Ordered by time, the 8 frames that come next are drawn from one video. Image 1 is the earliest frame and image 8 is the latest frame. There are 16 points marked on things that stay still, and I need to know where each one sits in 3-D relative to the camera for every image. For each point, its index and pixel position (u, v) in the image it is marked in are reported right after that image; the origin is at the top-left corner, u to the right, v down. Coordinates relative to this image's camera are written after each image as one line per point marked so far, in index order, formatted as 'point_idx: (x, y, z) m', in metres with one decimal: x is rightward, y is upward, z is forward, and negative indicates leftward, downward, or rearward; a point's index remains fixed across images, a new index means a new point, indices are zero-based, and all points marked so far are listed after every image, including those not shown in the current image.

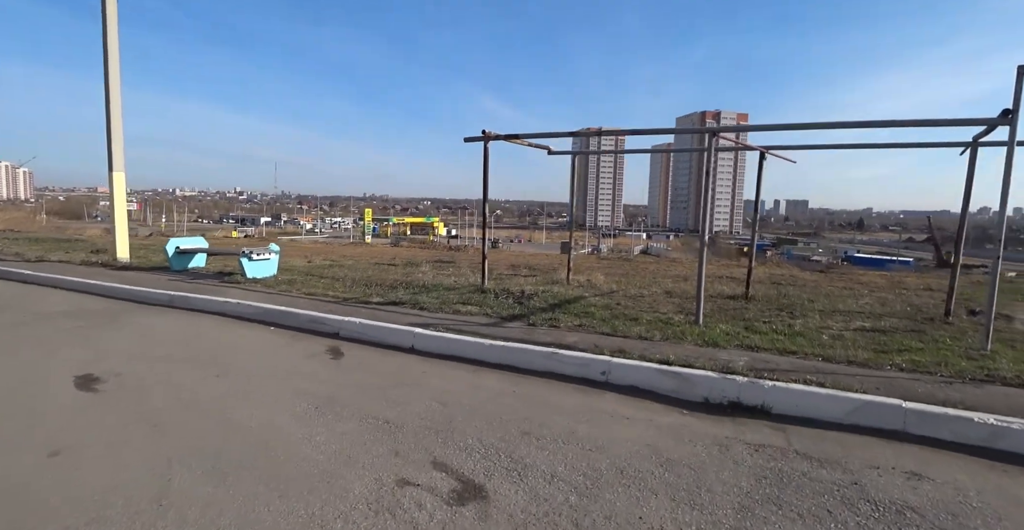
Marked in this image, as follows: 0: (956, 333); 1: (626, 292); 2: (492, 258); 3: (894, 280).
0: (+4.9, -0.8, +6.3) m
1: (+1.8, -0.4, +8.9) m
2: (-0.6, +0.2, +18.5) m
3: (+11.2, -0.4, +16.9) m
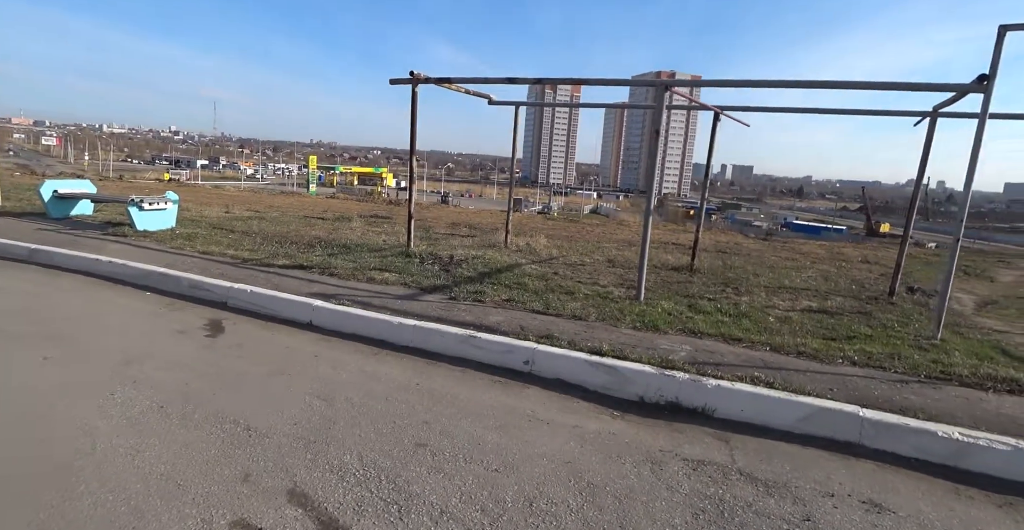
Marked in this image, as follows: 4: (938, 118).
0: (+4.1, -0.6, +6.0) m
1: (+0.8, +0.1, +8.3) m
2: (-2.4, +1.5, +17.6) m
3: (+9.5, +0.4, +17.0) m
4: (+5.1, +1.7, +6.8) m
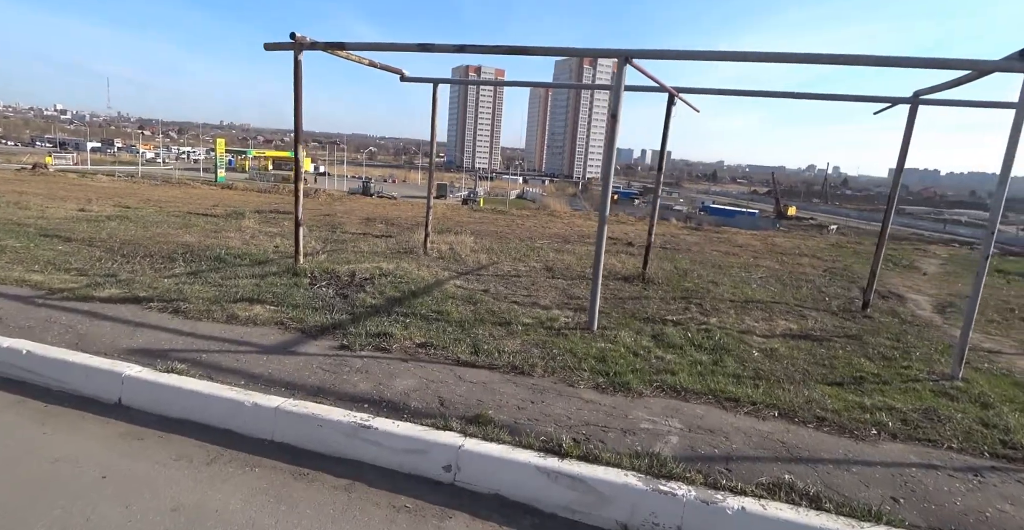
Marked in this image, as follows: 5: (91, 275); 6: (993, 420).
0: (+3.4, -0.7, +5.1) m
1: (-0.2, -0.1, +6.9) m
2: (-4.6, +1.6, +15.7) m
3: (+7.4, +0.7, +16.7) m
4: (+4.2, +1.7, +6.0) m
5: (-3.8, -0.1, +5.2) m
6: (+2.8, -0.9, +3.4) m
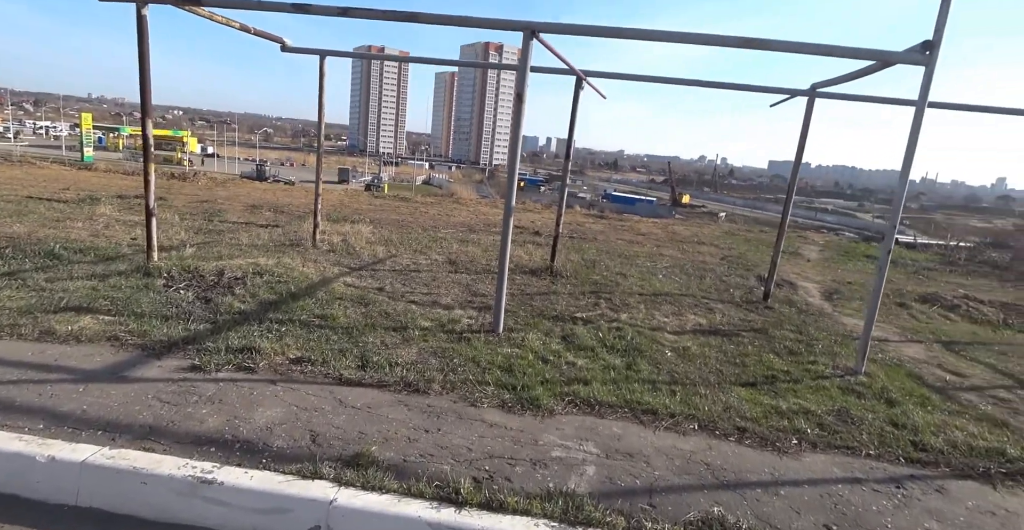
0: (+2.5, -0.6, +5.1) m
1: (-1.3, 0.0, +6.3) m
2: (-7.0, +1.8, +14.3) m
3: (+4.6, +1.1, +17.2) m
4: (+3.2, +1.8, +6.0) m
5: (-4.6, -0.1, +4.0) m
6: (+2.3, -0.9, +3.3) m
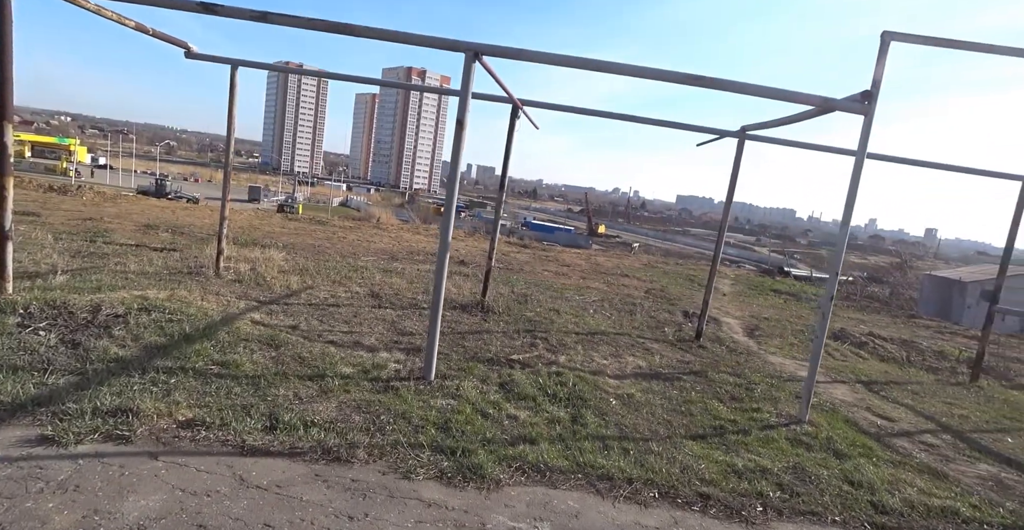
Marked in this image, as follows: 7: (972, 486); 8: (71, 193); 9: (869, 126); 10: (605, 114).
0: (+1.9, -1.0, +5.0) m
1: (-2.0, -0.3, +5.7) m
2: (-8.8, +1.2, +12.9) m
3: (+2.3, +0.1, +17.3) m
4: (+2.5, +1.3, +6.1) m
5: (-5.0, -0.3, +3.0) m
6: (+1.9, -1.2, +3.2) m
7: (+2.8, -1.4, +3.5) m
8: (-12.7, +2.1, +16.5) m
9: (+2.3, +0.9, +3.7) m
10: (+0.9, +1.4, +5.4) m
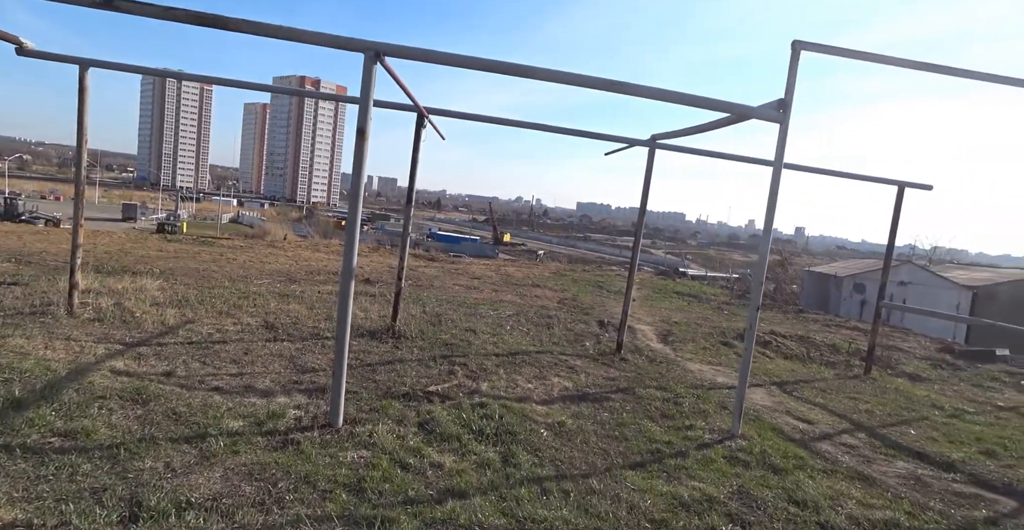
0: (+1.3, -1.1, +4.9) m
1: (-2.8, -0.6, +4.9) m
2: (-10.7, +0.5, +10.9) m
3: (-0.4, -0.2, +17.1) m
4: (+1.5, +1.2, +6.1) m
5: (-5.3, -0.6, +1.8) m
6: (+1.5, -1.2, +3.1) m
7: (+2.4, -1.4, +3.6) m
8: (-15.2, +1.2, +13.9) m
9: (+1.8, +0.9, +3.7) m
10: (0.0, +1.3, +5.2) m
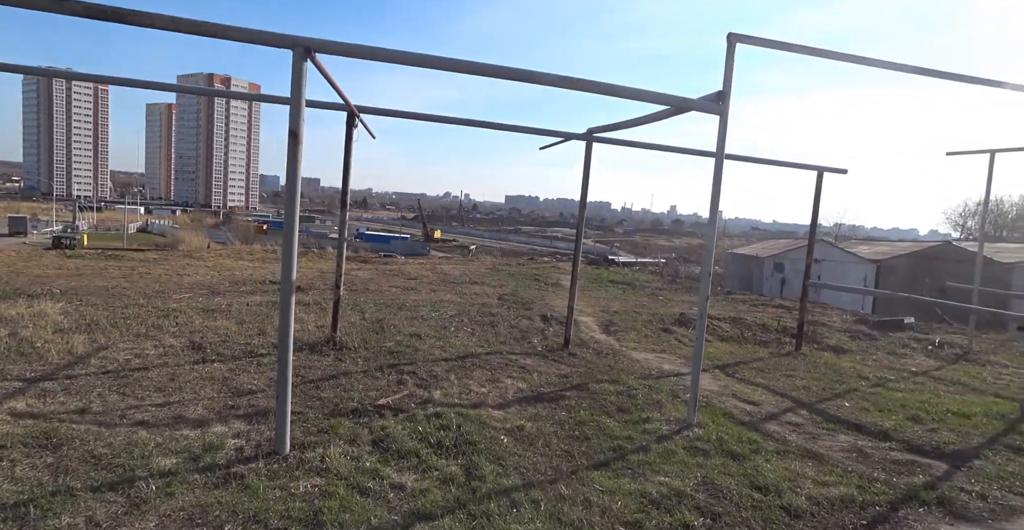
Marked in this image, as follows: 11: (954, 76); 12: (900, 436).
0: (+0.8, -1.0, +4.9) m
1: (-3.2, -0.8, +4.5) m
2: (-11.8, 0.0, +9.5) m
3: (-2.3, -0.2, +16.8) m
4: (+0.9, +1.3, +6.1) m
5: (-5.3, -0.9, +1.0) m
6: (+1.4, -1.2, +3.1) m
7: (+2.2, -1.3, +3.7) m
8: (-16.7, +0.4, +11.9) m
9: (+1.4, +0.9, +3.8) m
10: (-0.5, +1.3, +5.0) m
11: (+3.4, +1.5, +4.4) m
12: (+3.0, -1.3, +4.4) m
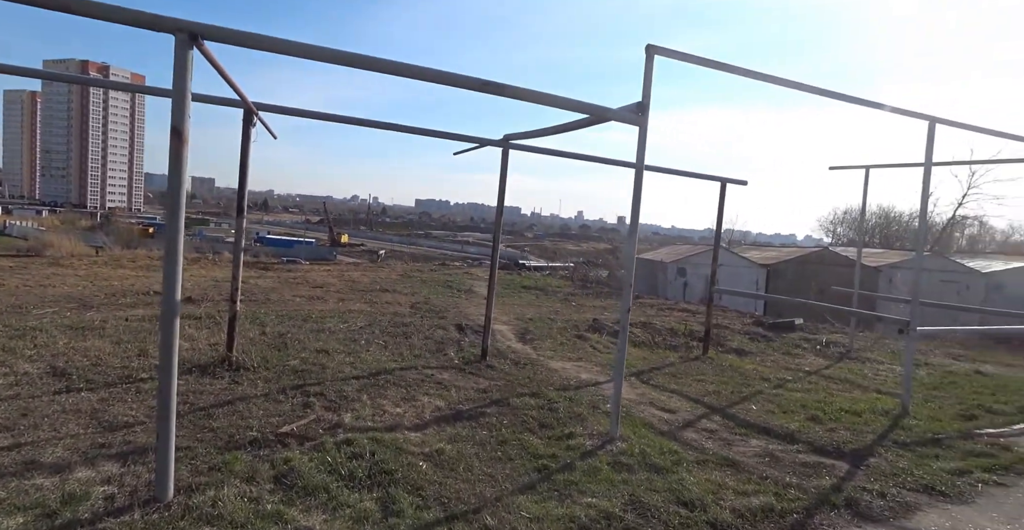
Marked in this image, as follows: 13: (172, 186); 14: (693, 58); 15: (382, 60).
0: (+0.2, -1.1, +4.8) m
1: (-3.8, -0.9, +3.7) m
2: (-13.0, -0.2, +7.3) m
3: (-4.8, -0.4, +16.1) m
4: (0.0, +1.2, +6.0) m
5: (-5.3, -1.0, 0.0) m
6: (+0.9, -1.2, +3.1) m
7: (+1.6, -1.3, +3.8) m
8: (-18.2, +0.2, +9.0) m
9: (+0.9, +0.8, +3.8) m
10: (-1.2, +1.2, +4.7) m
11: (+2.7, +1.4, +4.7) m
12: (+2.3, -1.4, +4.6) m
13: (-1.6, +0.4, +2.6) m
14: (+1.2, +1.3, +3.7) m
15: (-0.6, +1.0, +2.9) m
